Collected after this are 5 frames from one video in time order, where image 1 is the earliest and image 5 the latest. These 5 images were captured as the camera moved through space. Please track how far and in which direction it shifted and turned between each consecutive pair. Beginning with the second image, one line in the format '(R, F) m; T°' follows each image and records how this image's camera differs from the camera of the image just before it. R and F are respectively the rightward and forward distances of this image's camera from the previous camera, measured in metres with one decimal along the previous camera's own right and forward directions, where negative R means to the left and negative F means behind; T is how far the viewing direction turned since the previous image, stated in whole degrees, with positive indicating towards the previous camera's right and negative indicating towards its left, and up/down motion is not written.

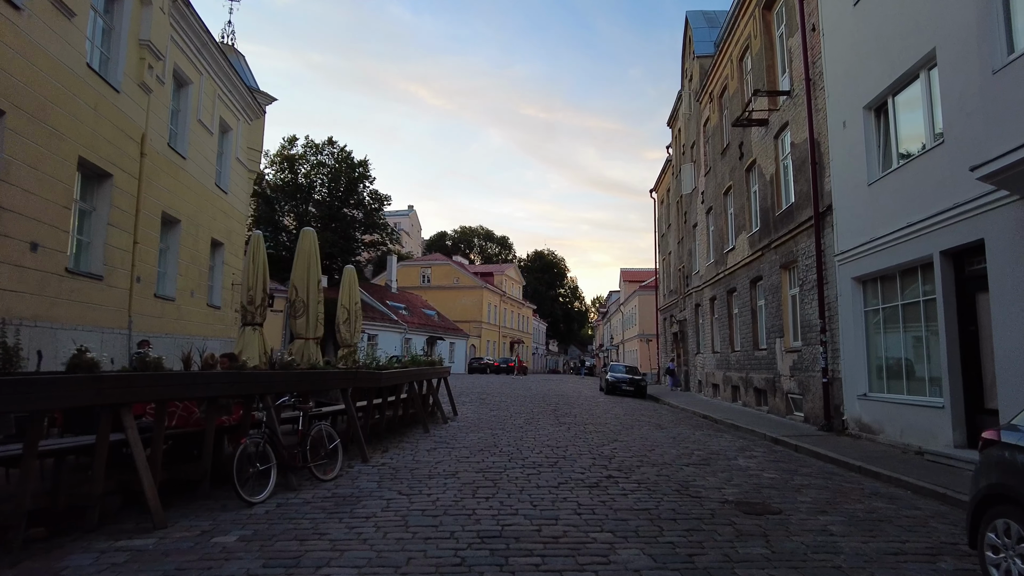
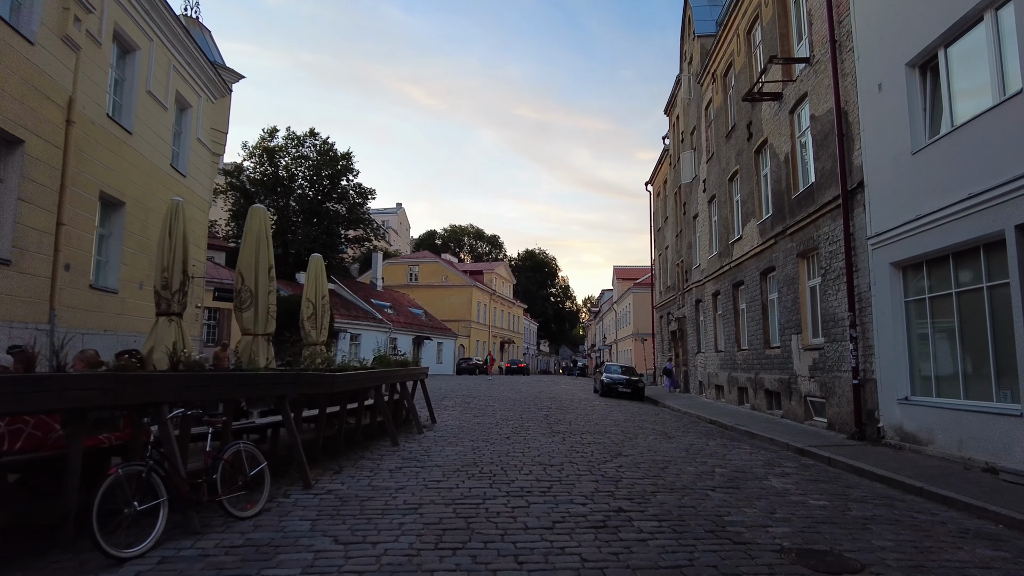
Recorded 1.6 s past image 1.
(+0.1, +1.7) m; +1°
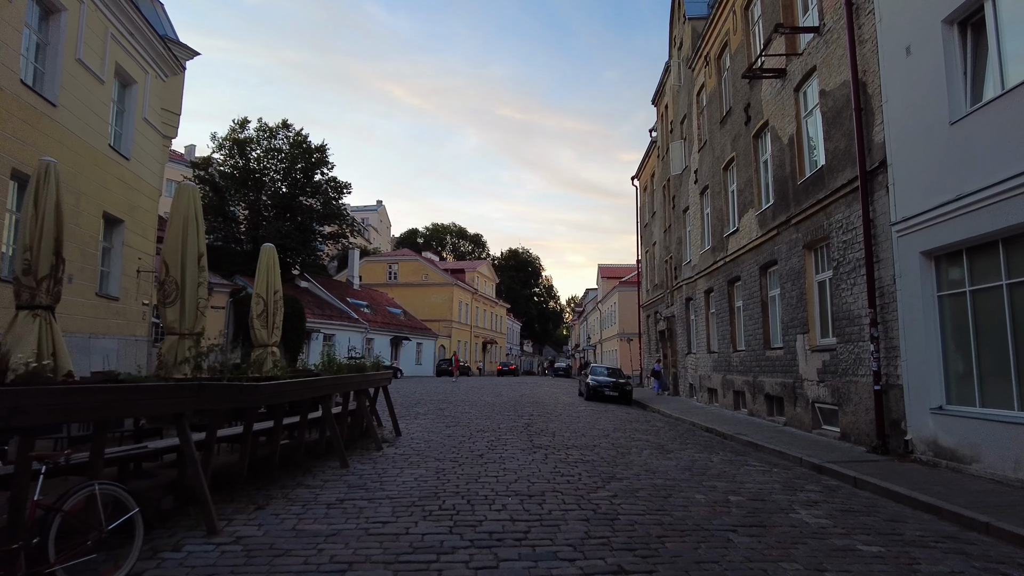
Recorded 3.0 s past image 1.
(+0.1, +1.5) m; +1°
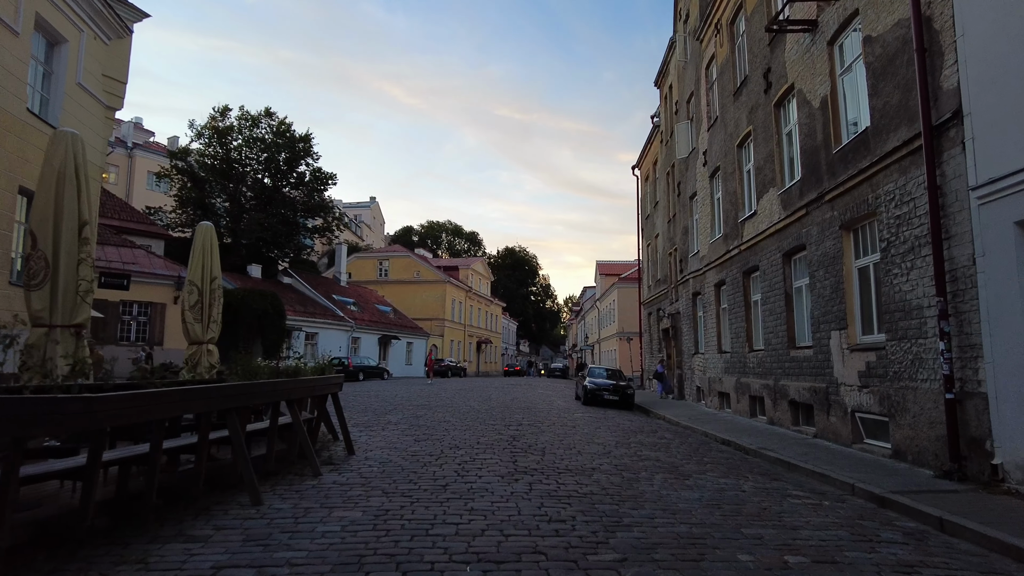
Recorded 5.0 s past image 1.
(+0.2, +2.0) m; 0°
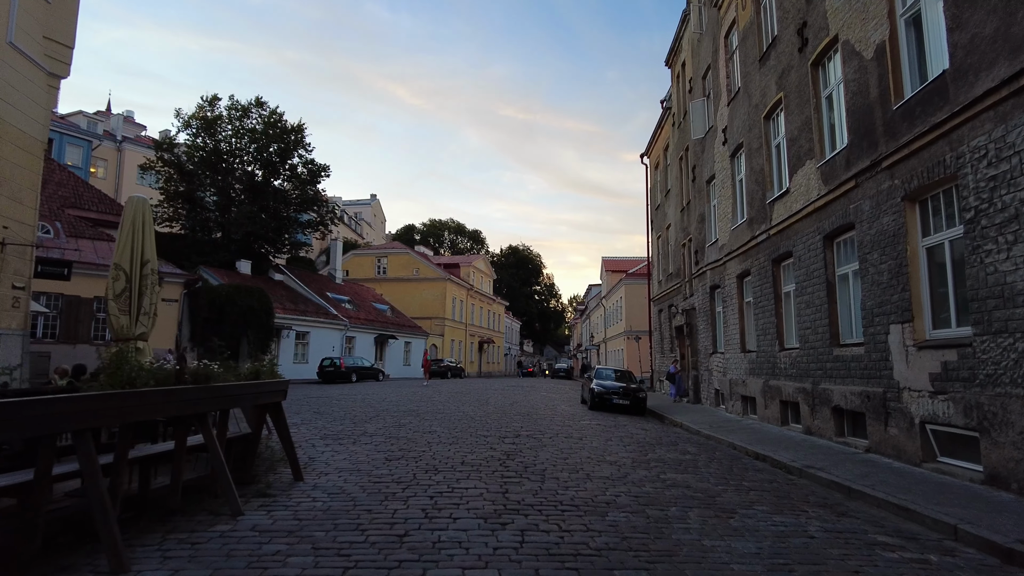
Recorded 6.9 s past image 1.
(+0.2, +1.9) m; 0°
